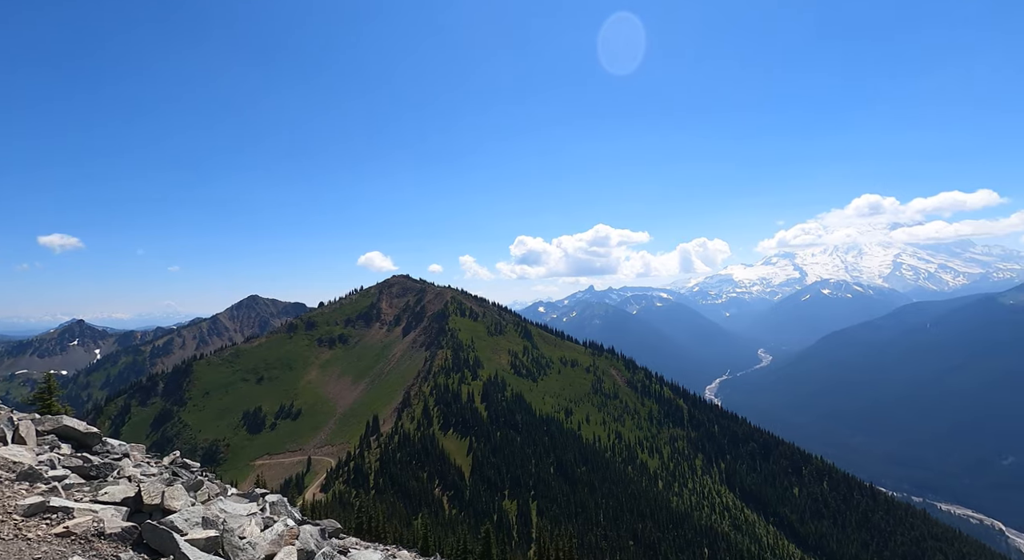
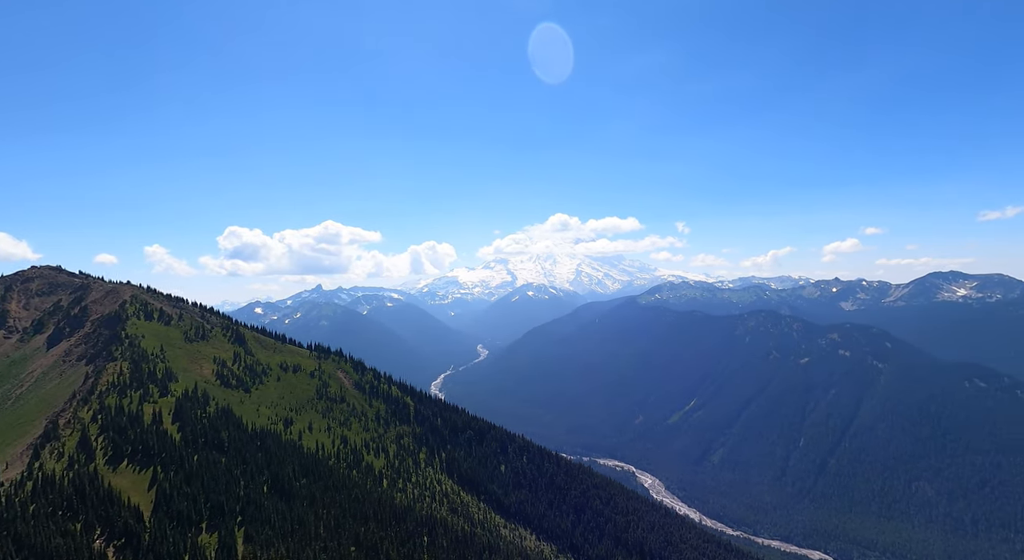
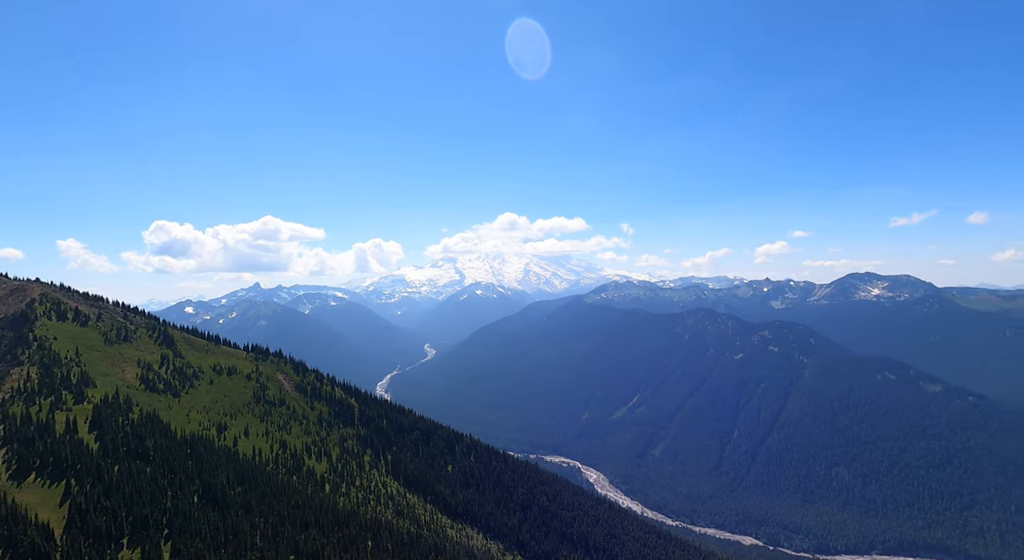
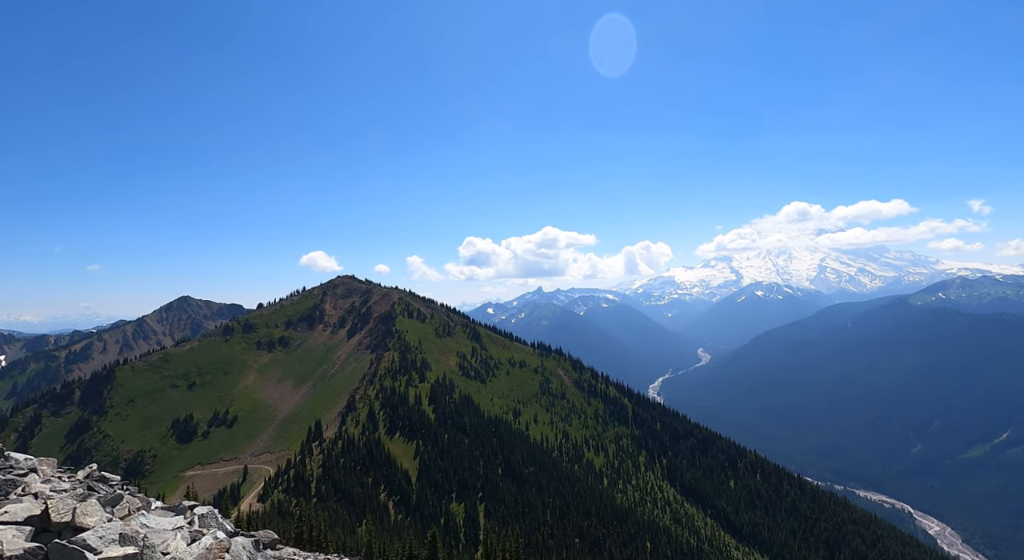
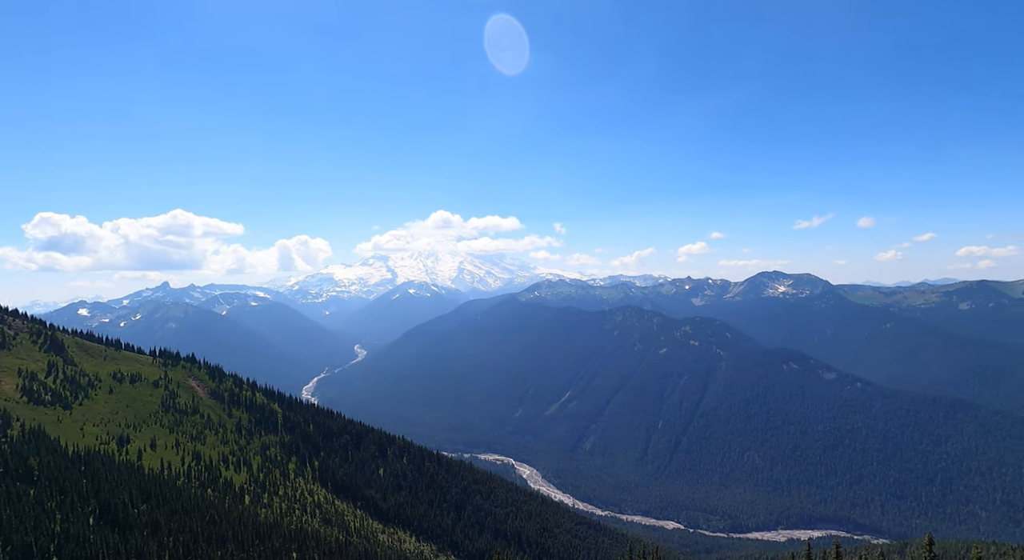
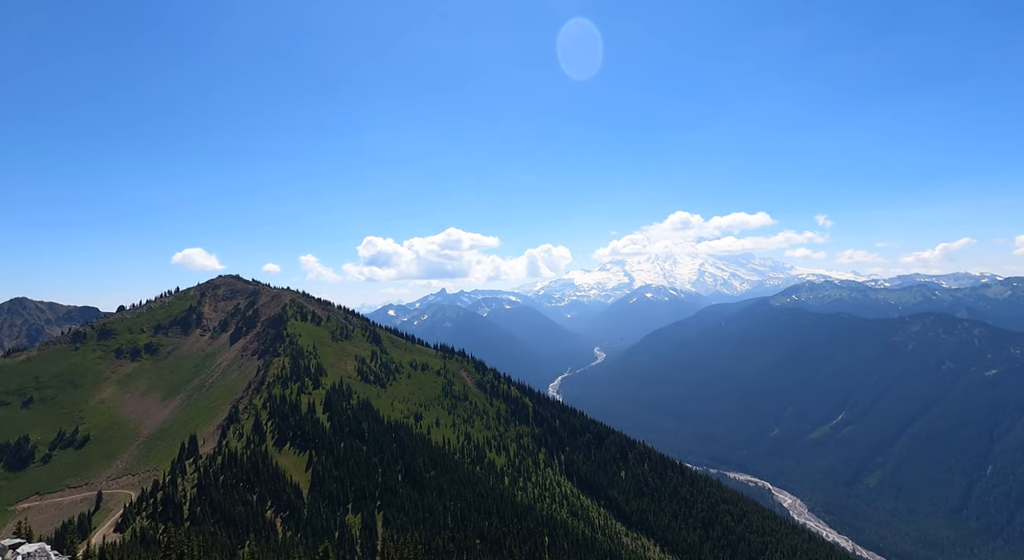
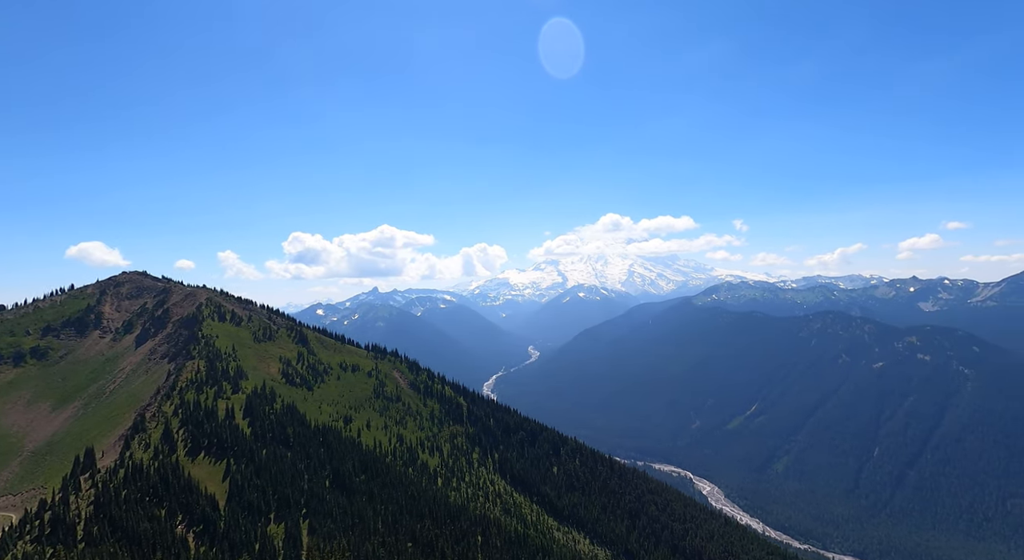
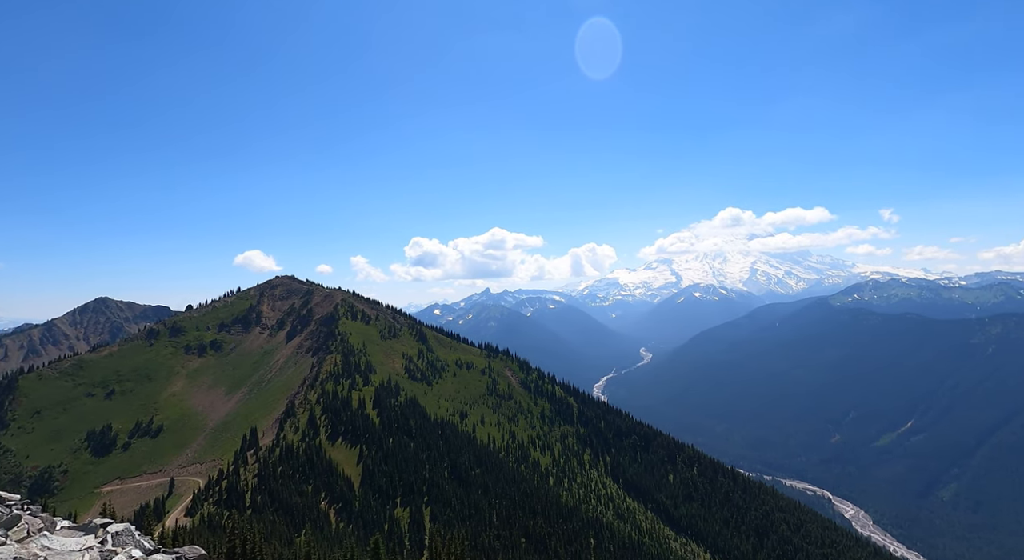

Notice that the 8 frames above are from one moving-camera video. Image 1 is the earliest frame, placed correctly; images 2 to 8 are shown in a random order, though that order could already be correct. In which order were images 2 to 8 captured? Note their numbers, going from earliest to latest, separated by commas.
4, 8, 6, 7, 2, 3, 5
